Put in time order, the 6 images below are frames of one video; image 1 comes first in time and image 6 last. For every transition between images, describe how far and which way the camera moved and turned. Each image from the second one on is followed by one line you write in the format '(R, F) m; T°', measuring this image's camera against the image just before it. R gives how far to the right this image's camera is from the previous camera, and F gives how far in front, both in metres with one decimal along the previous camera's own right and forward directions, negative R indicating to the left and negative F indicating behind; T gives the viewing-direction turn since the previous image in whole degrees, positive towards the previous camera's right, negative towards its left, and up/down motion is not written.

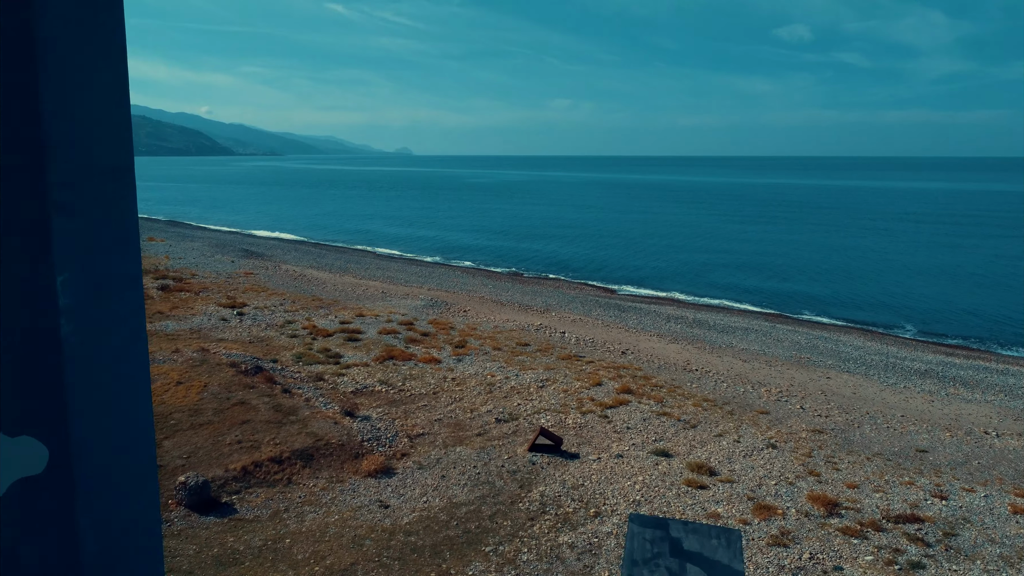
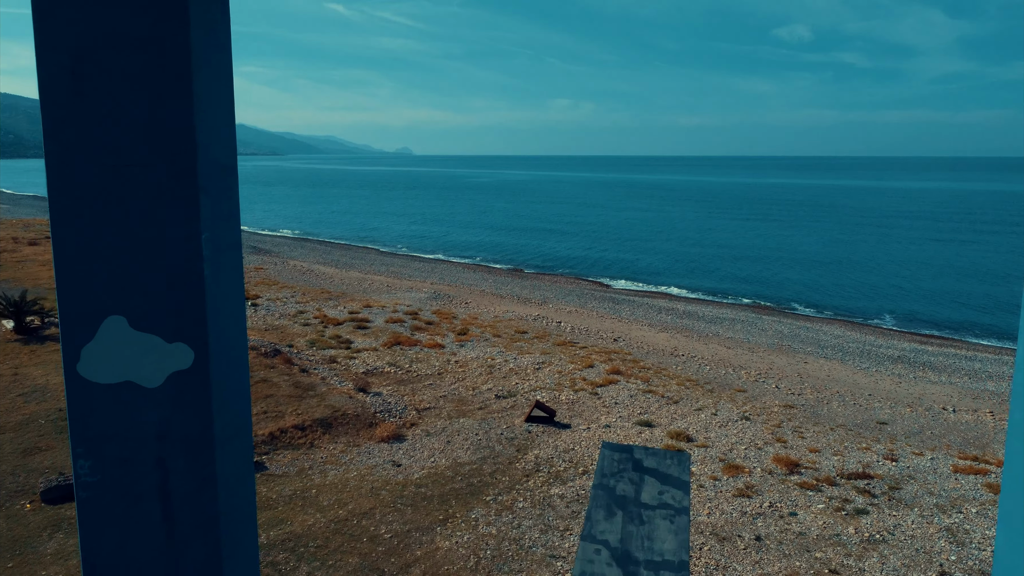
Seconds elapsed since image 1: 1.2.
(0.0, -1.3) m; 0°
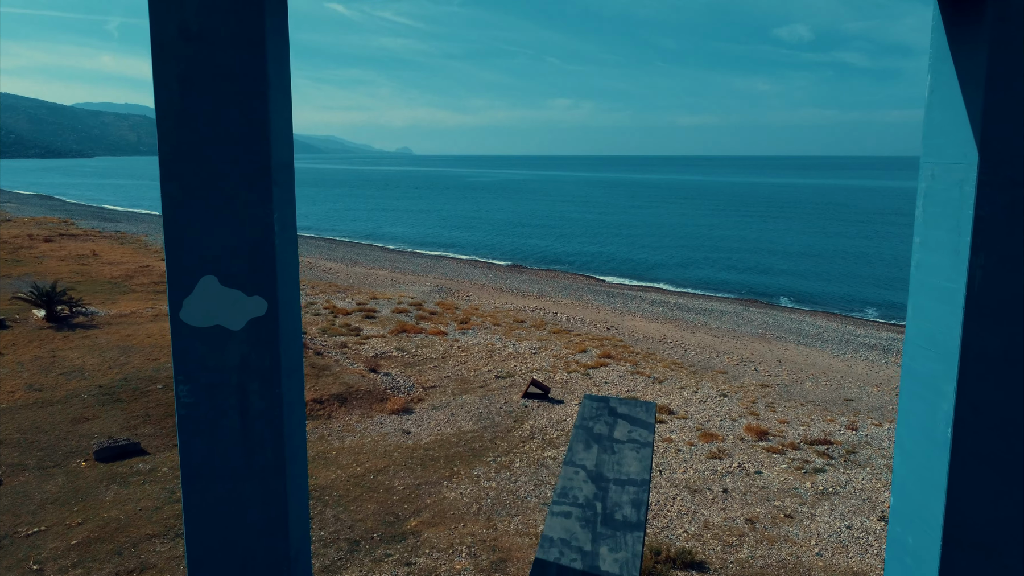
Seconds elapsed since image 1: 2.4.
(0.0, -1.3) m; 0°
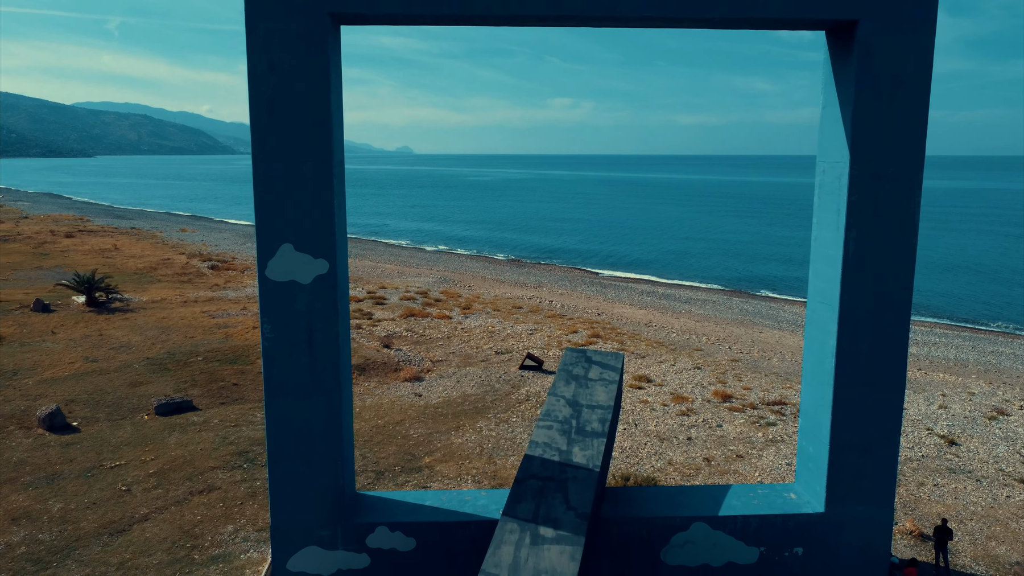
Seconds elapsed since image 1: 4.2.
(+0.1, -1.9) m; 0°
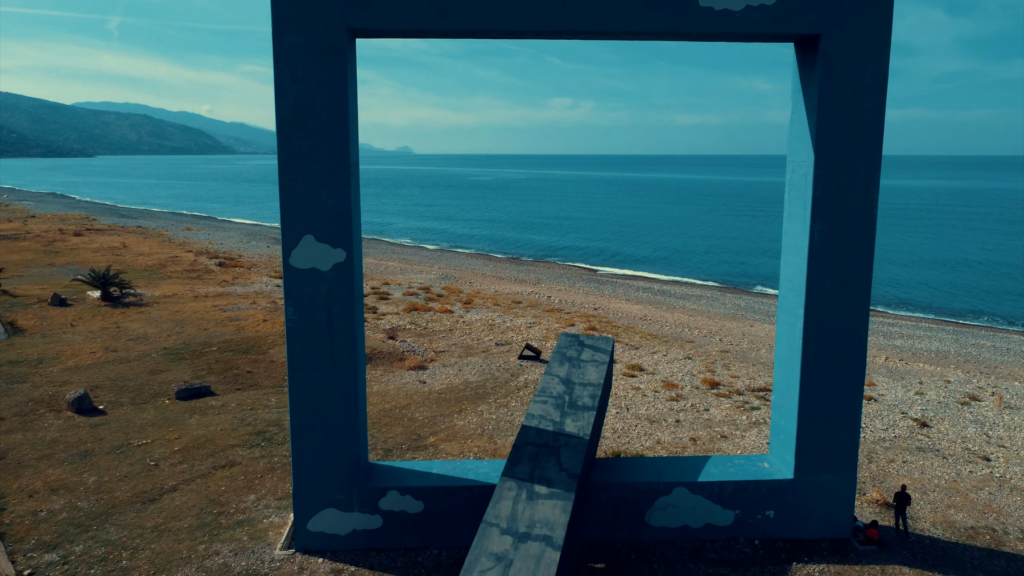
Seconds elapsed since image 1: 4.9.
(0.0, -0.8) m; 0°
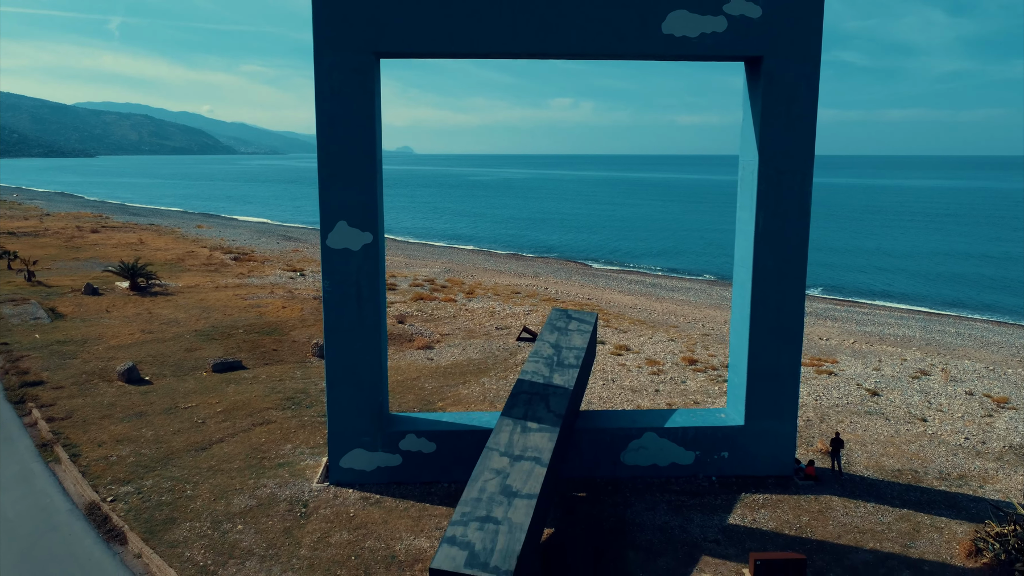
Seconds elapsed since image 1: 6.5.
(0.0, -1.7) m; 0°
